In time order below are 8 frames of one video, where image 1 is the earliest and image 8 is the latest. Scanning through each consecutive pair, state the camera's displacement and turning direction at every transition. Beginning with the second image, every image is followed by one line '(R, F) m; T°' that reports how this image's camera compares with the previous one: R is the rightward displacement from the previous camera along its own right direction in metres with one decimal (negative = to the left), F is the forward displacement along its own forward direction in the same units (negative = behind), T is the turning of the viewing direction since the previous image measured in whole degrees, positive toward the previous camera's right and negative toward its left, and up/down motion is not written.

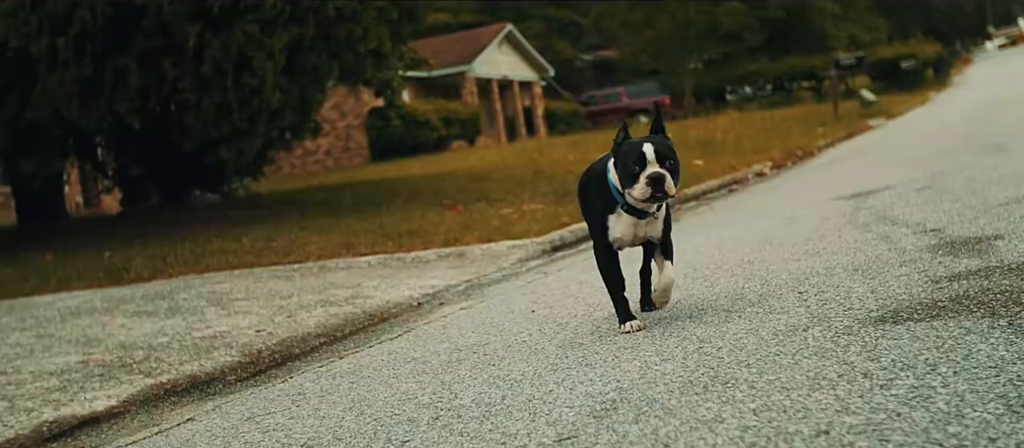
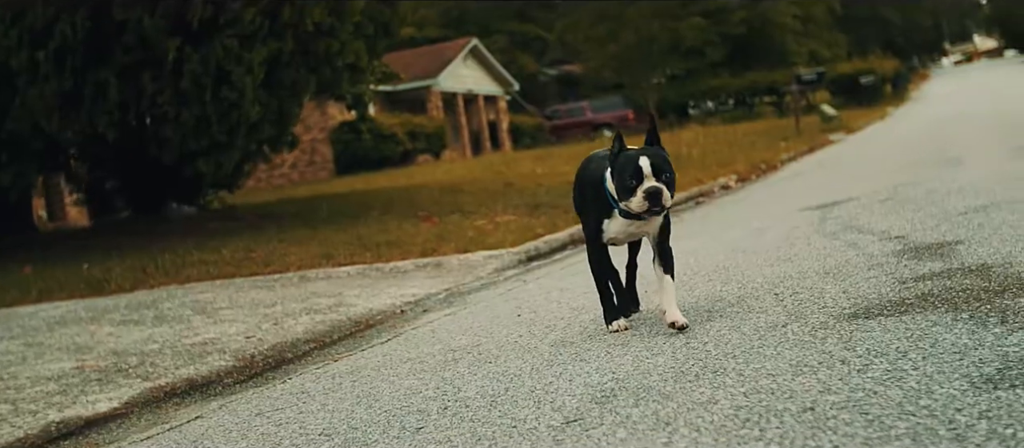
(-0.1, -0.3) m; +2°
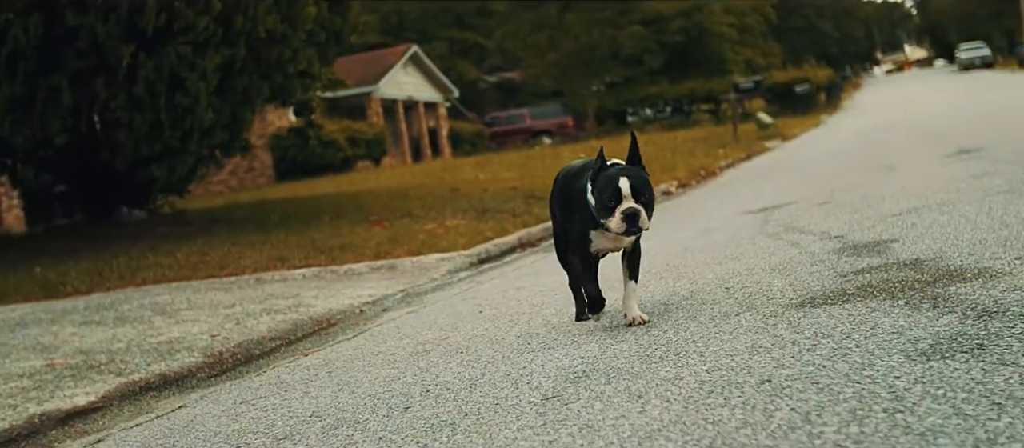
(-0.2, -0.3) m; +3°
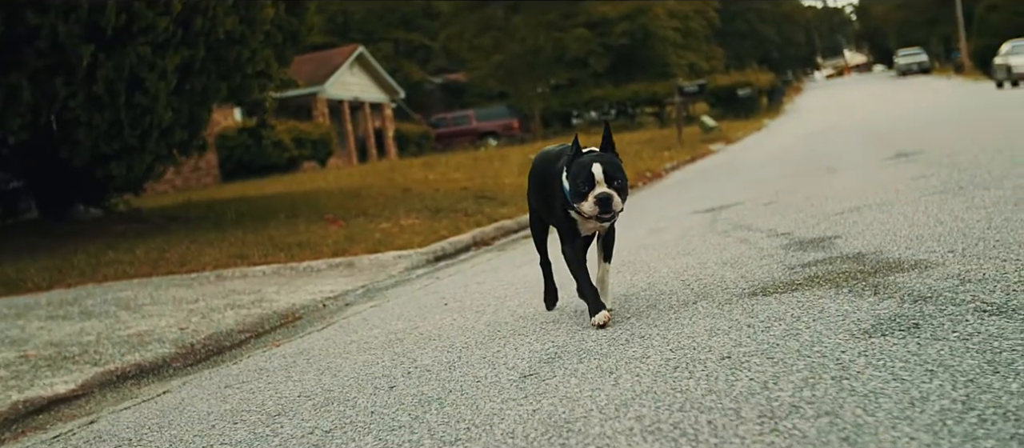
(-0.1, -0.3) m; +3°
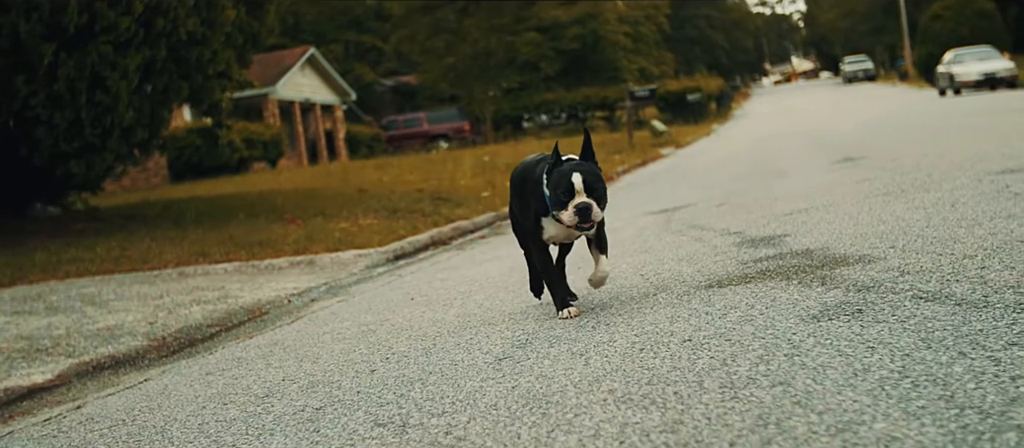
(-0.1, -0.3) m; +3°
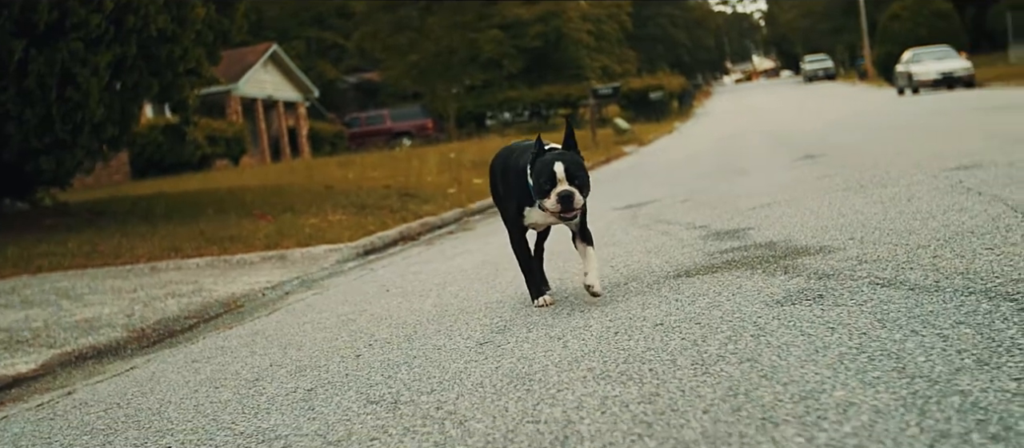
(-0.1, -0.2) m; +2°
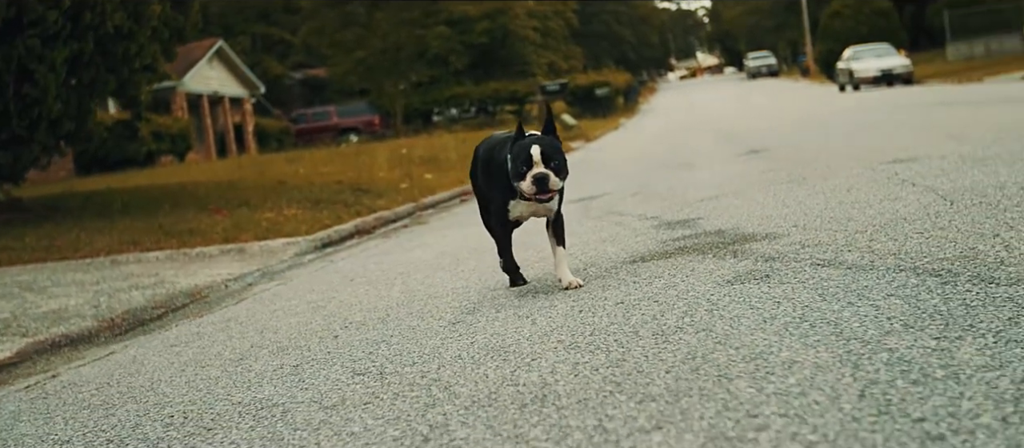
(-0.1, -0.3) m; +3°
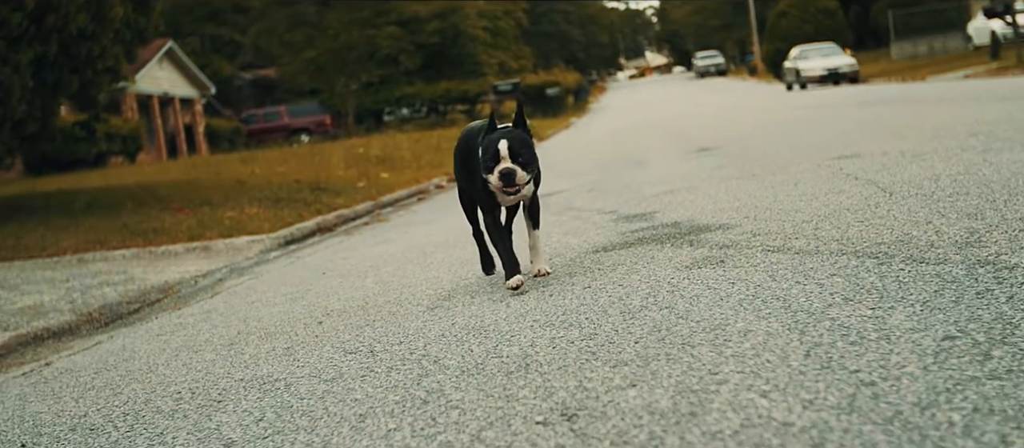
(-0.1, -0.3) m; +3°
